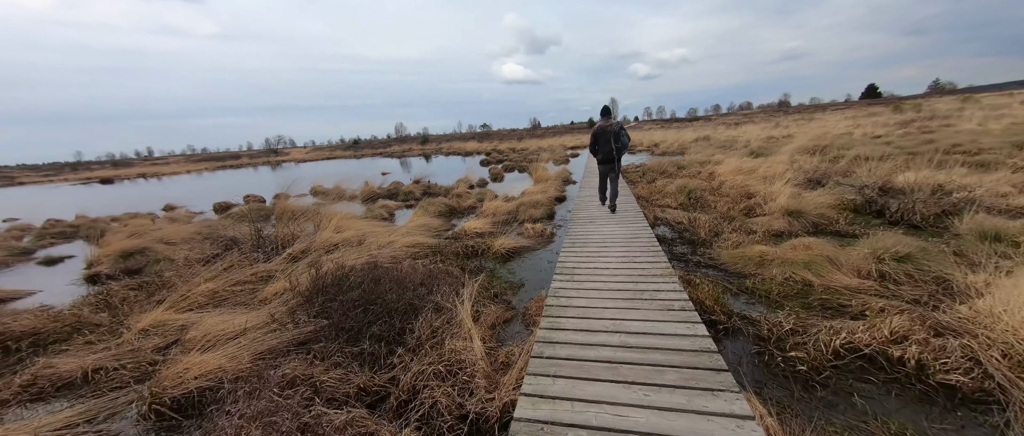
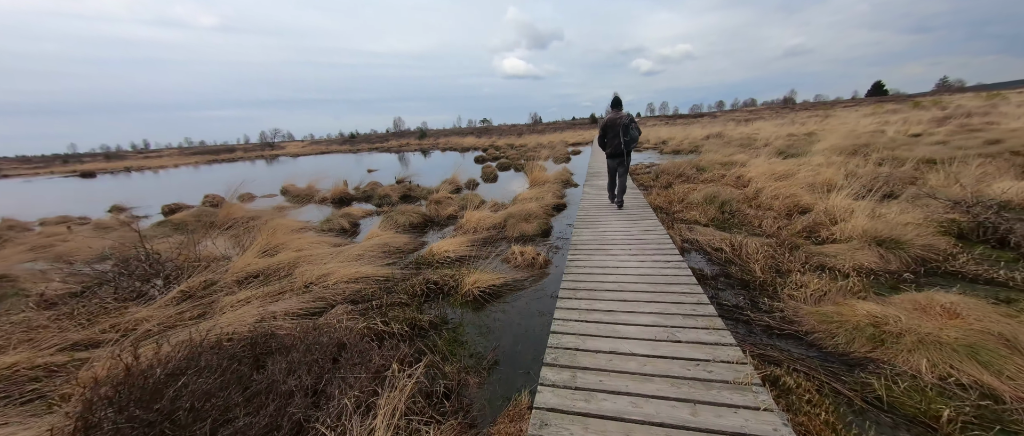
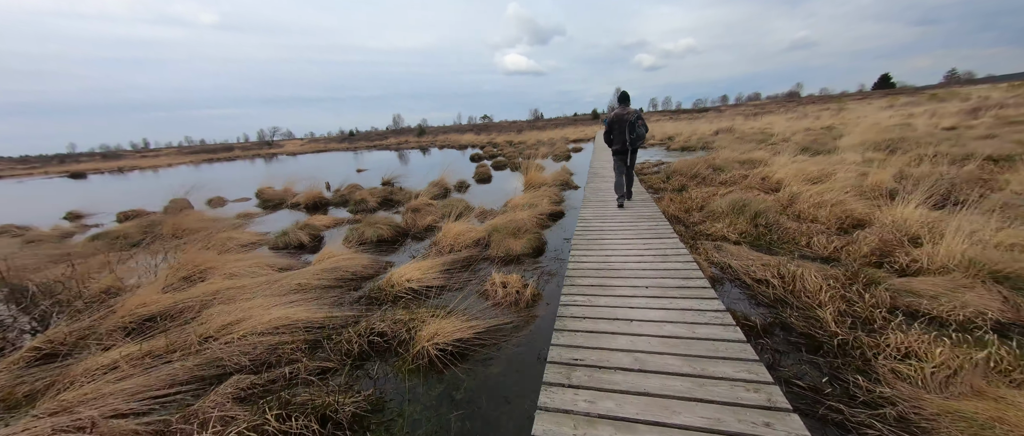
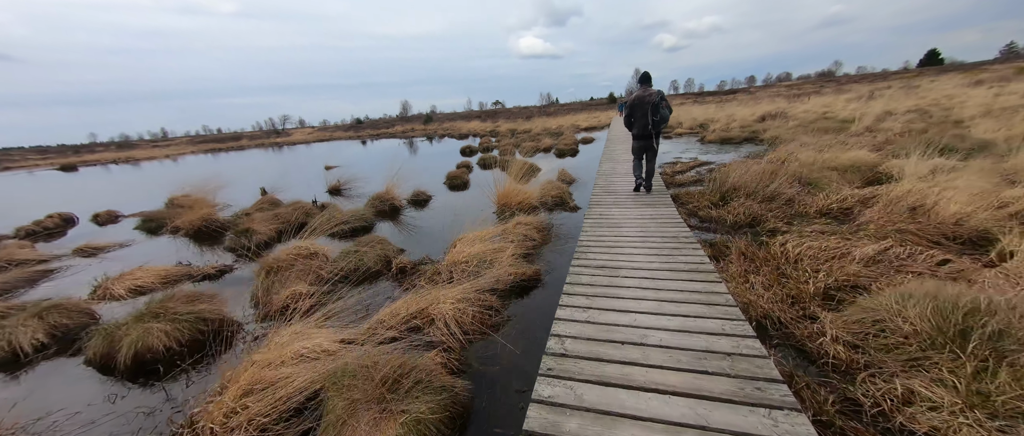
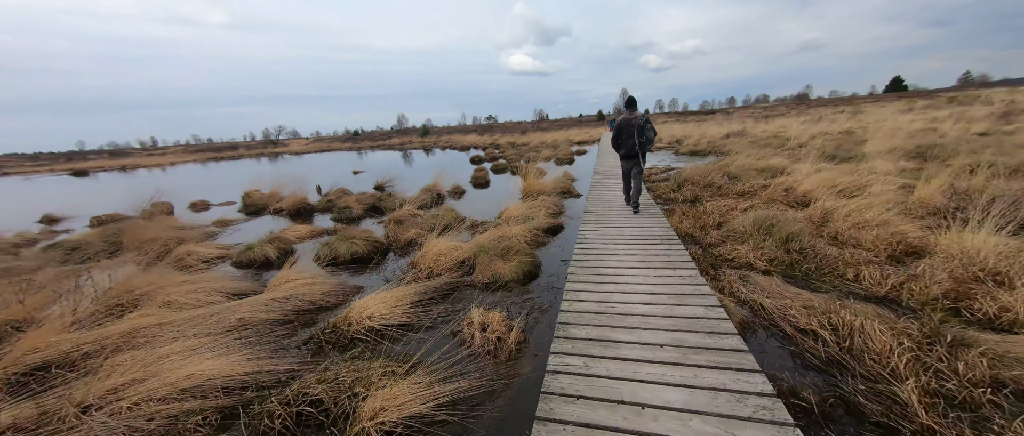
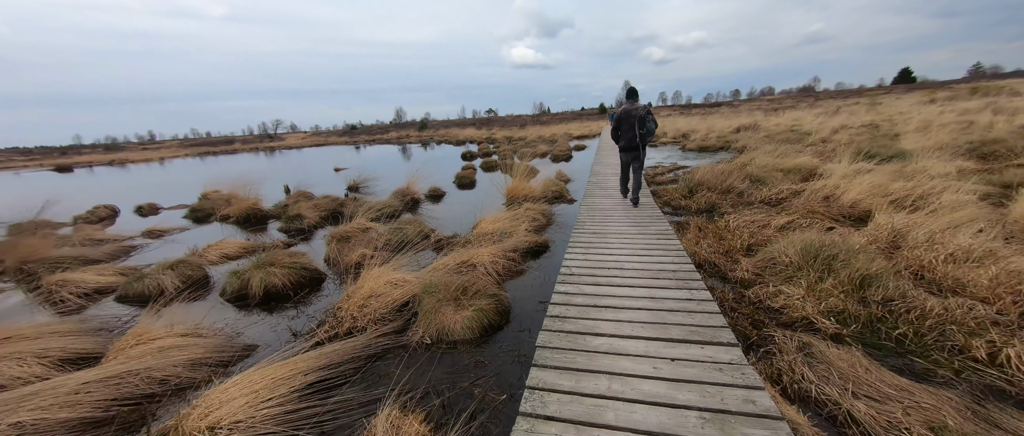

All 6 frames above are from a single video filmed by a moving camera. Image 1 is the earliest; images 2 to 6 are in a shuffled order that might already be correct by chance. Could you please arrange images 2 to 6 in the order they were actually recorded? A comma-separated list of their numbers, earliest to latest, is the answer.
2, 3, 5, 6, 4
